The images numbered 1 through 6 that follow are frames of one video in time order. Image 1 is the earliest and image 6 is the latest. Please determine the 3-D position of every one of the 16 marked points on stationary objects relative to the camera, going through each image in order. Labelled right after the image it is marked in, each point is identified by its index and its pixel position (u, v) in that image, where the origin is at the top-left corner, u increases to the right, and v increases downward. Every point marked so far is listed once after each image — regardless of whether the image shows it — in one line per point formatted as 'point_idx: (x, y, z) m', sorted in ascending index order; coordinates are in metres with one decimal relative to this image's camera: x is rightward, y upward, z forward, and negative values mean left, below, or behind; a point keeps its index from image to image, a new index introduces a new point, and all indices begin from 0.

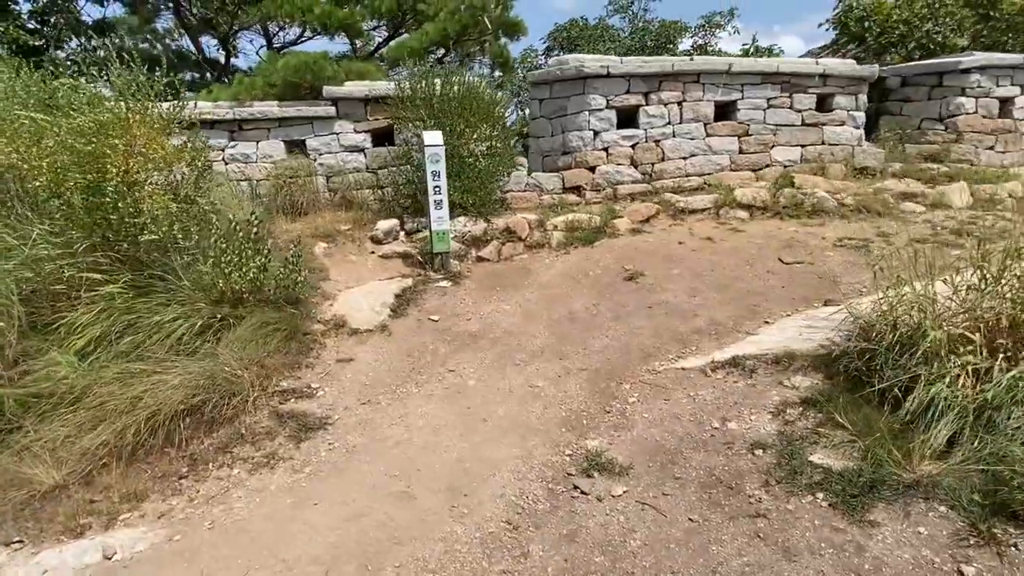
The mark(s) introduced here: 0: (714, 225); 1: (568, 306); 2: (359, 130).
0: (+2.1, +0.6, +5.9) m
1: (+0.5, -0.1, +4.7) m
2: (-1.8, +1.9, +6.9) m
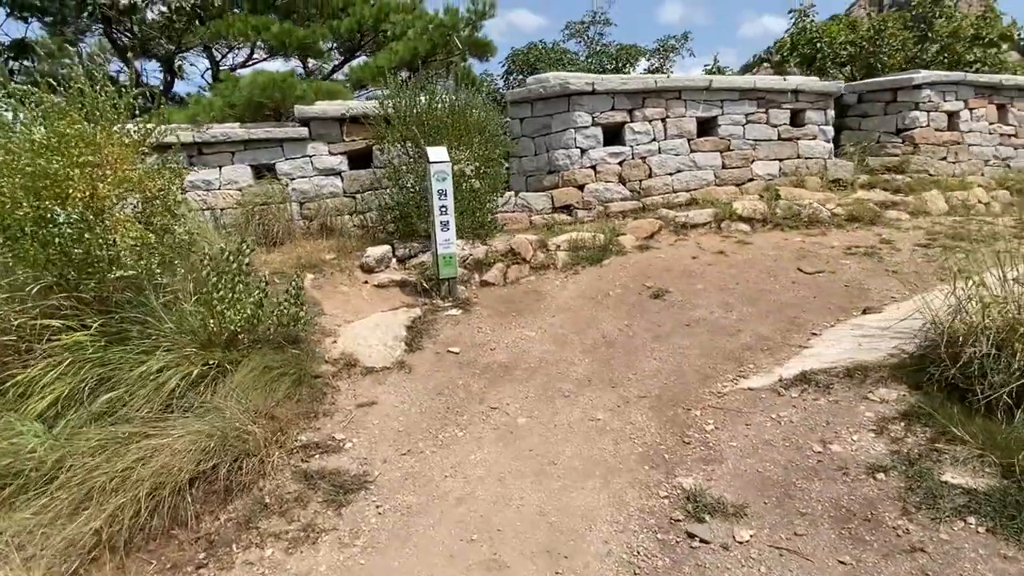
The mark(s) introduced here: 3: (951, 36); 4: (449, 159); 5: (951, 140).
0: (+2.1, +0.5, +5.8) m
1: (+0.7, -0.3, +4.4) m
2: (-2.0, +1.5, +6.4) m
3: (+7.4, +4.2, +9.7) m
4: (-0.5, +1.0, +4.7) m
5: (+6.6, +2.2, +8.7) m
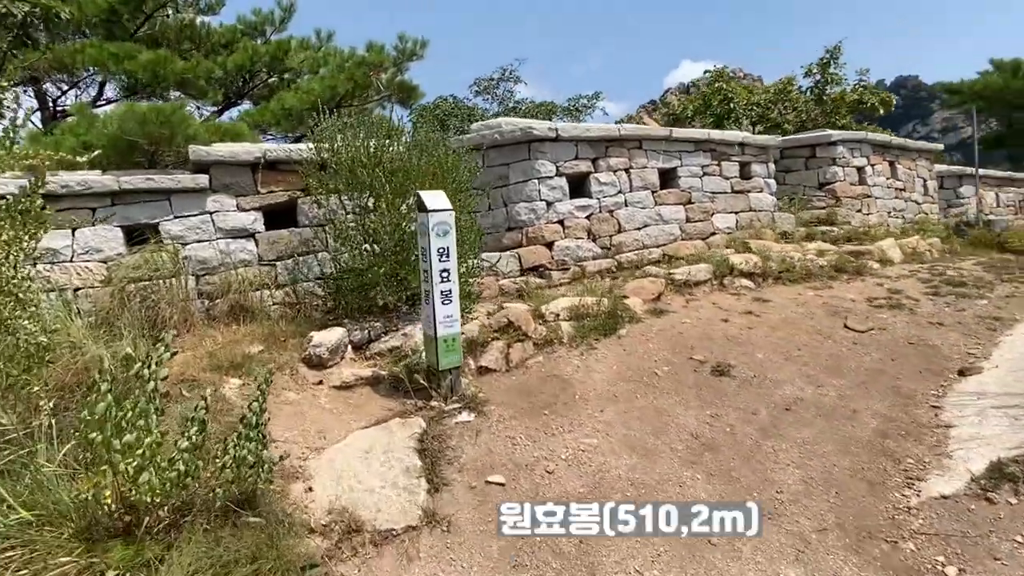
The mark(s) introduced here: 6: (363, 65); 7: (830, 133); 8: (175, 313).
0: (+2.0, -0.1, +5.1) m
1: (+1.0, -0.8, +3.3) m
2: (-2.2, +0.7, +4.8) m
3: (+5.9, +3.4, +10.5) m
4: (-0.4, +0.5, +3.4) m
5: (+5.5, +1.5, +9.1) m
6: (-1.8, +2.7, +6.9) m
7: (+4.8, +2.3, +8.7) m
8: (-2.4, -0.2, +4.2) m
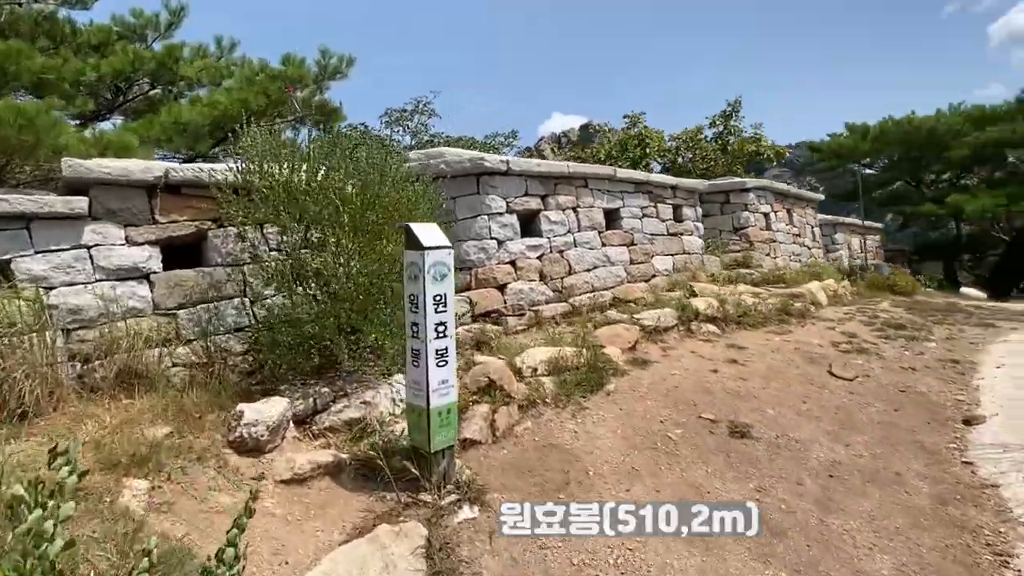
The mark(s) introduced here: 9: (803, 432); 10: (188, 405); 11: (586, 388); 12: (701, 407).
0: (+1.6, -0.5, +4.8) m
1: (+1.0, -1.0, +2.8) m
2: (-2.4, +0.3, +3.7) m
3: (+4.4, +2.6, +11.1) m
4: (-0.3, +0.2, +2.7) m
5: (+4.3, +0.8, +9.6) m
6: (-2.4, +2.2, +6.0) m
7: (+3.6, +1.7, +9.0) m
8: (-2.5, -0.5, +3.0) m
9: (+1.7, -0.8, +3.4) m
10: (-1.8, -0.7, +3.2) m
11: (+0.5, -0.7, +4.0) m
12: (+1.2, -0.8, +3.7) m
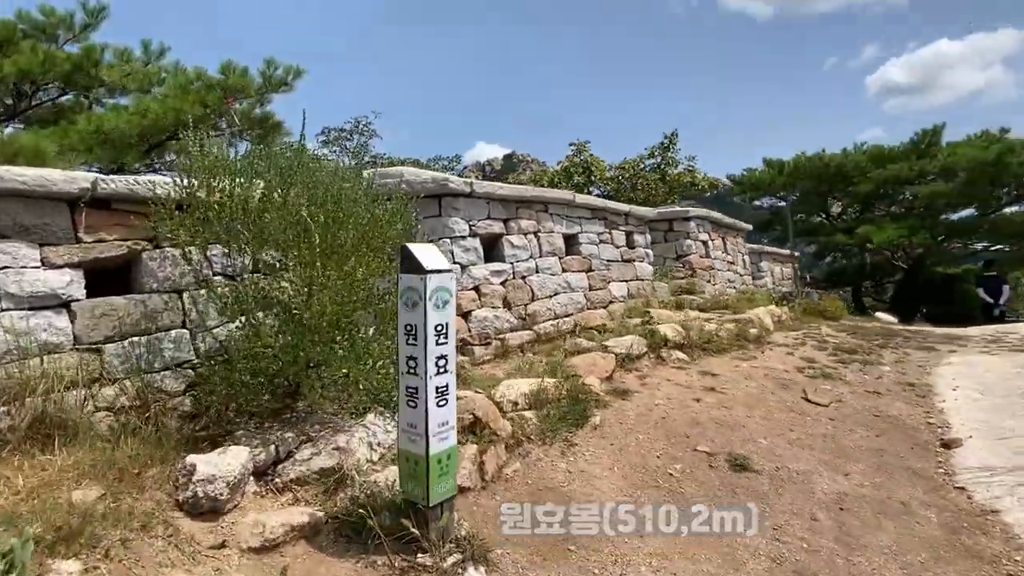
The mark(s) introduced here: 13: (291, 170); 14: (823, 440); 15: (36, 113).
0: (+1.4, -0.7, +4.7) m
1: (+1.1, -1.2, +2.6) m
2: (-2.5, +0.1, +3.1) m
3: (+3.3, +2.1, +11.5) m
4: (-0.3, +0.1, +2.4) m
5: (+3.4, +0.4, +9.8) m
6: (-2.8, +1.9, +5.5) m
7: (+2.8, +1.3, +9.3) m
8: (-2.5, -0.6, +2.4) m
9: (+1.6, -1.0, +3.3) m
10: (-1.8, -0.8, +2.7) m
11: (+0.4, -0.9, +3.7) m
12: (+1.1, -0.9, +3.5) m
13: (-1.4, +0.7, +3.5) m
14: (+1.9, -1.0, +3.6) m
15: (-4.7, +1.7, +5.7) m
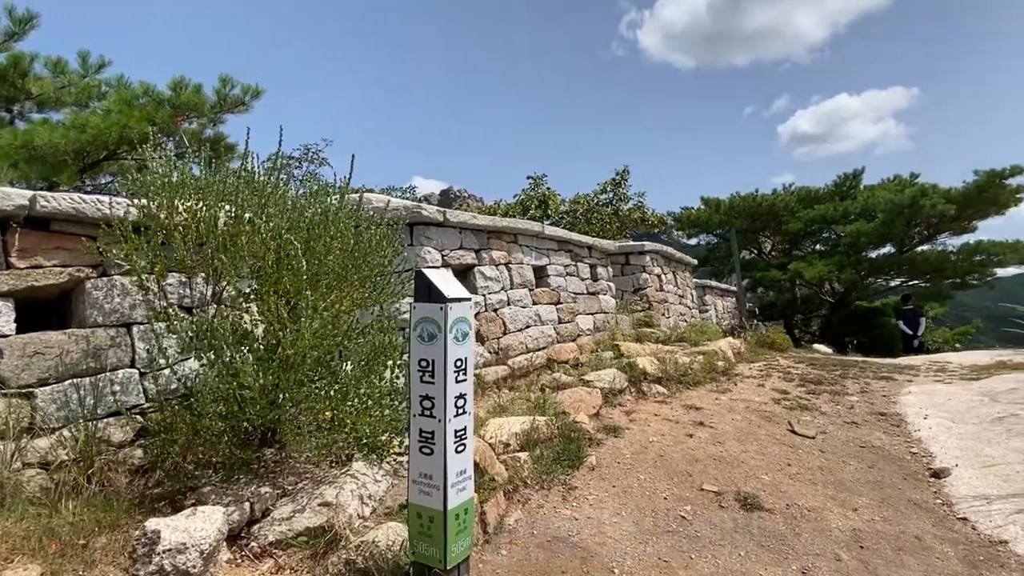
0: (+1.2, -0.9, +4.6) m
1: (+1.1, -1.3, +2.4) m
2: (-2.4, 0.0, +2.7) m
3: (+2.3, +1.5, +11.7) m
4: (-0.2, 0.0, +2.2) m
5: (+2.6, -0.2, +9.9) m
6: (-3.1, +1.6, +5.1) m
7: (+2.1, +0.7, +9.4) m
8: (-2.3, -0.7, +1.9) m
9: (+1.6, -1.2, +3.2) m
10: (-1.7, -0.9, +2.2) m
11: (+0.3, -1.1, +3.5) m
12: (+1.1, -1.1, +3.4) m
13: (-1.4, +0.5, +3.2) m
14: (+1.9, -1.1, +3.5) m
15: (-4.9, +1.4, +5.0) m
